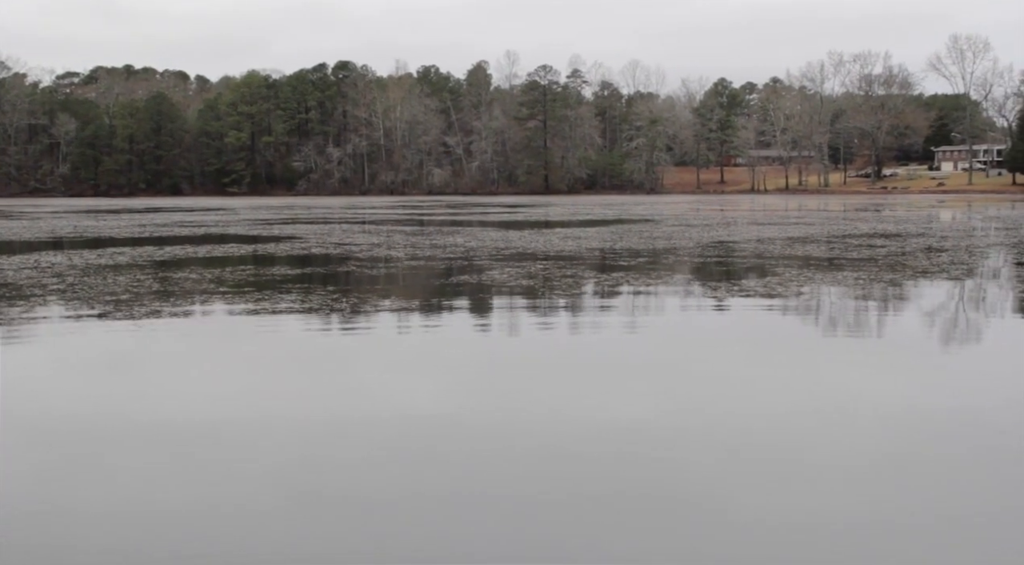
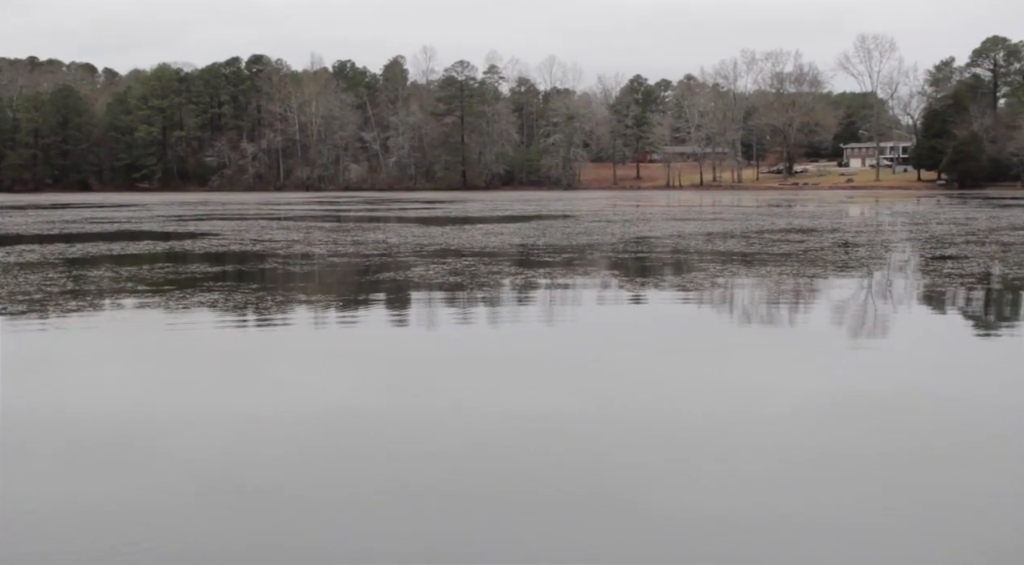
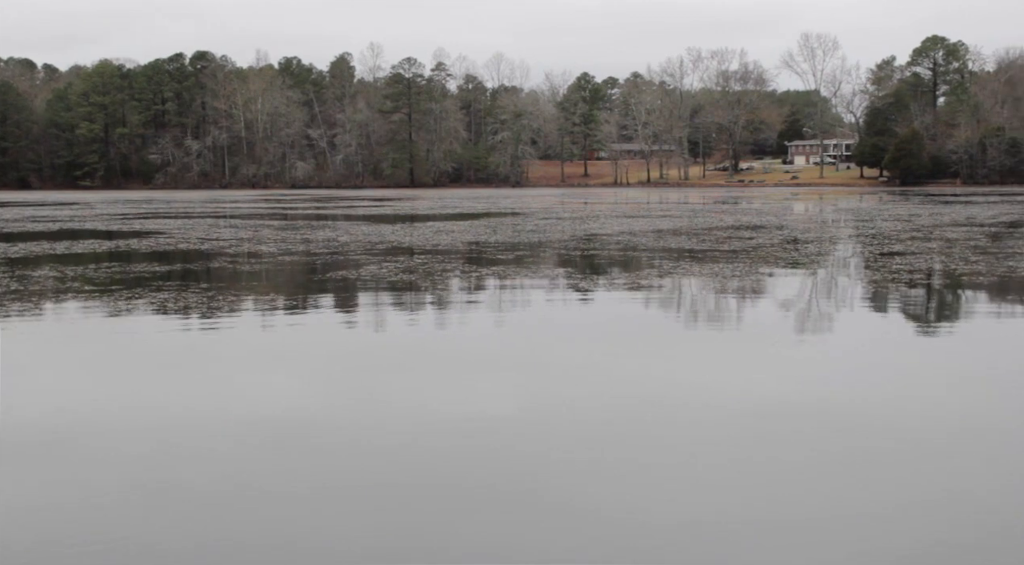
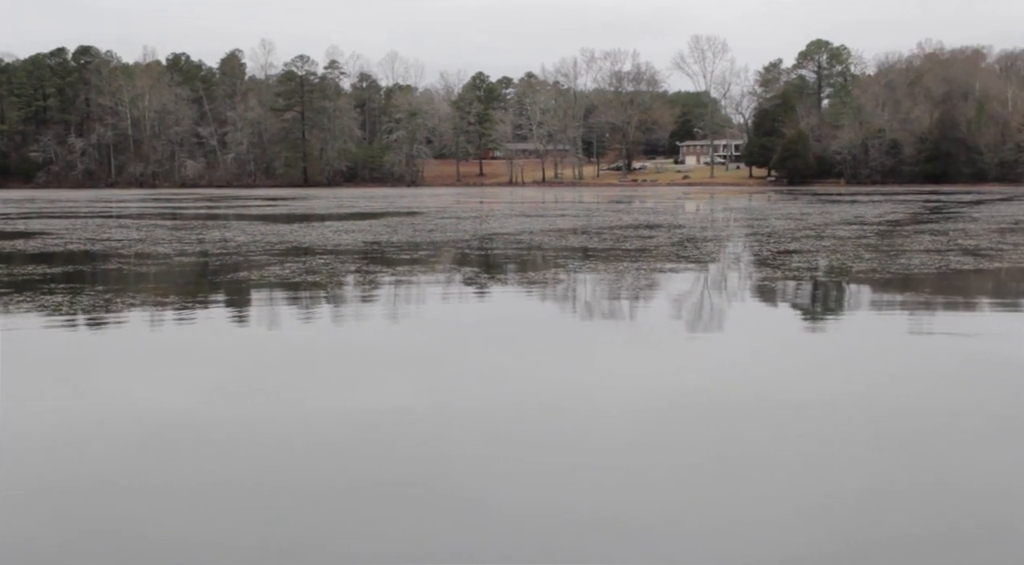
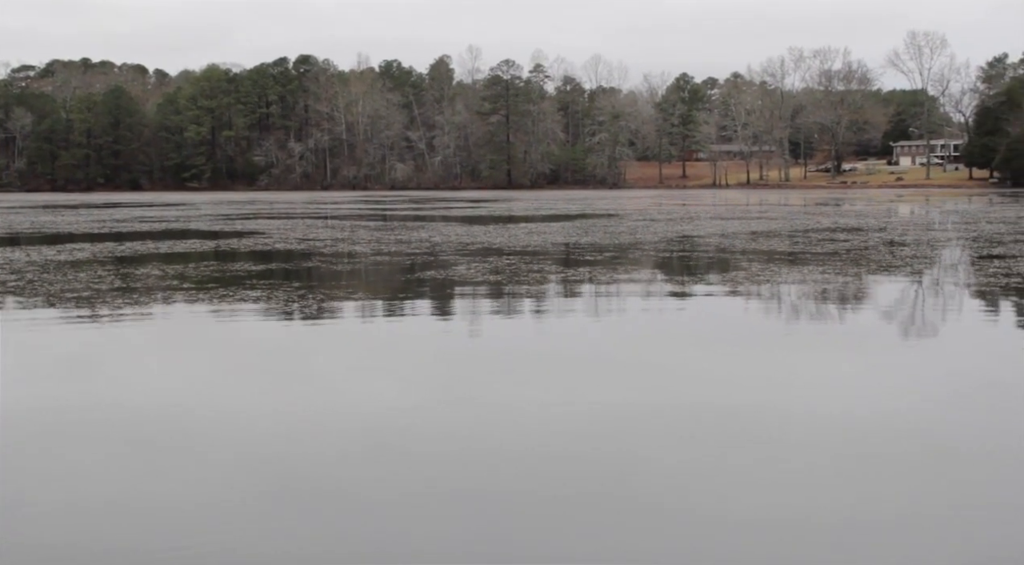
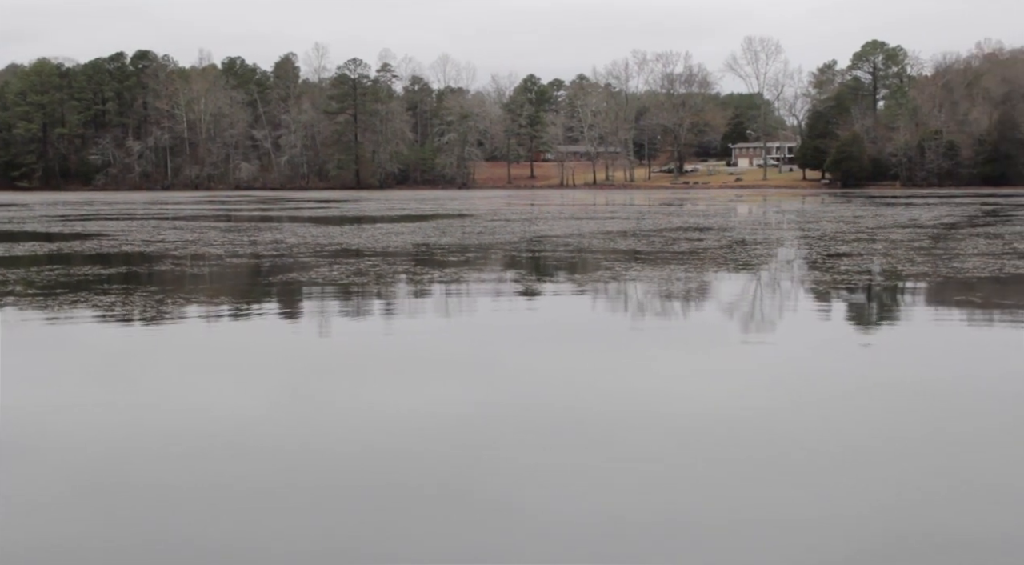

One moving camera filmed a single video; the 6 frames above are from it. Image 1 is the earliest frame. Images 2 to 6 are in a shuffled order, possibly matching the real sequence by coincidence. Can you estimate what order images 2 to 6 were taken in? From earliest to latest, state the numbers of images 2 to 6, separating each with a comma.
5, 2, 3, 6, 4
